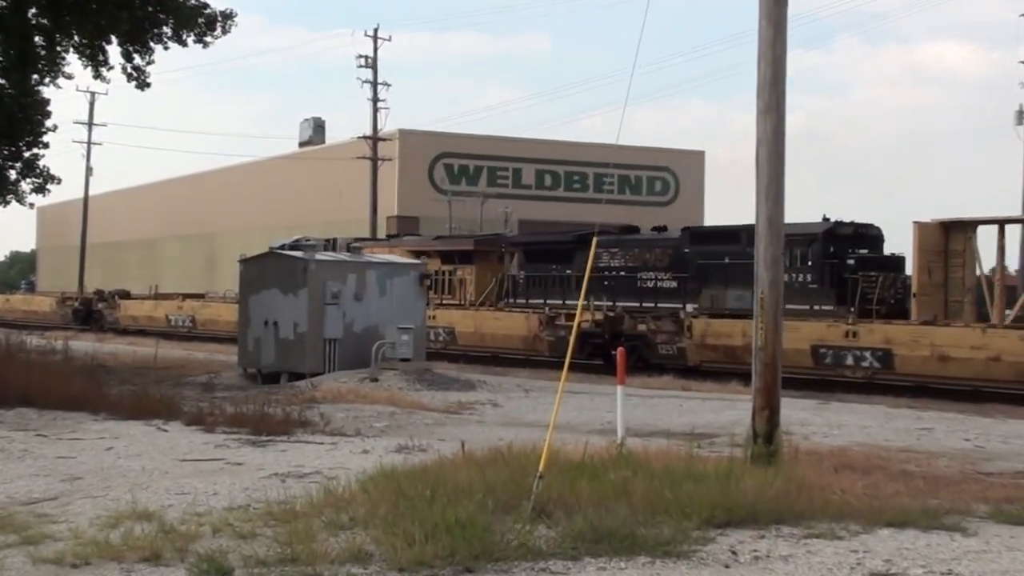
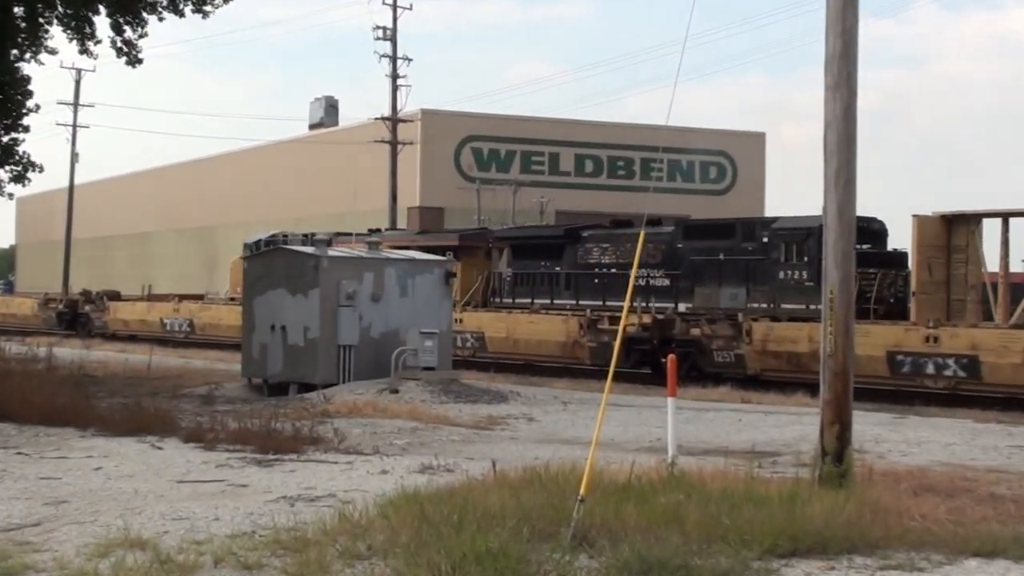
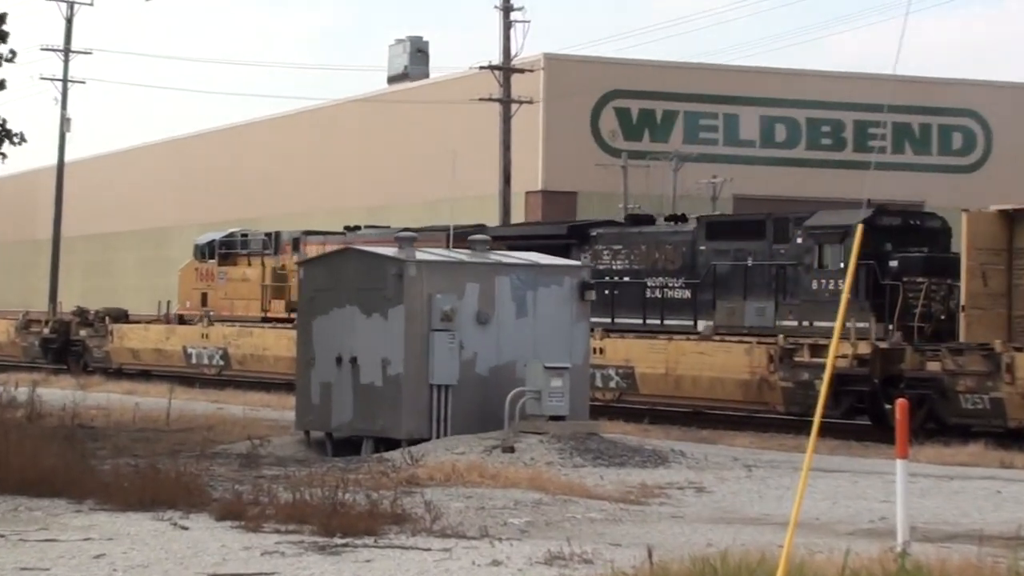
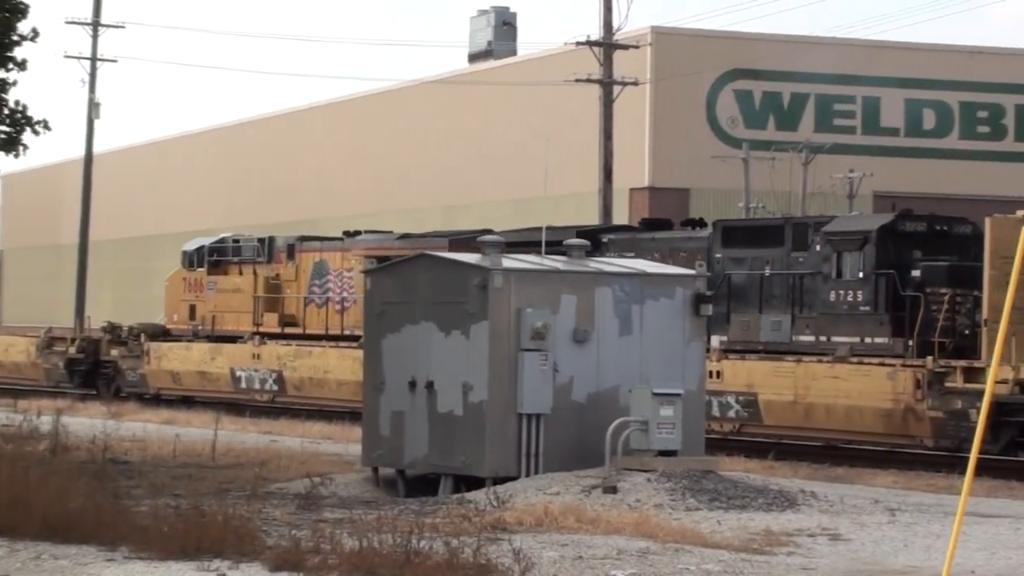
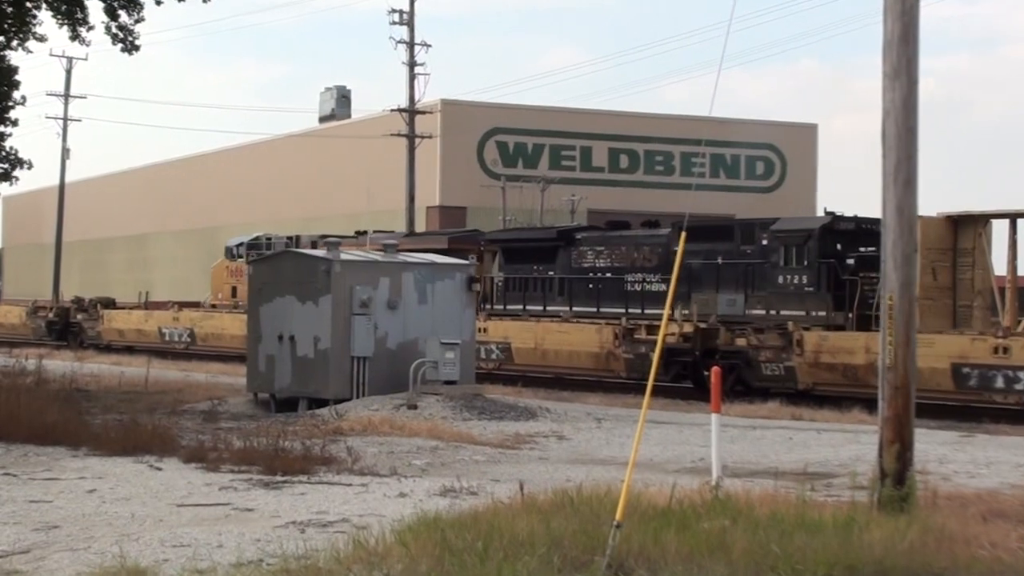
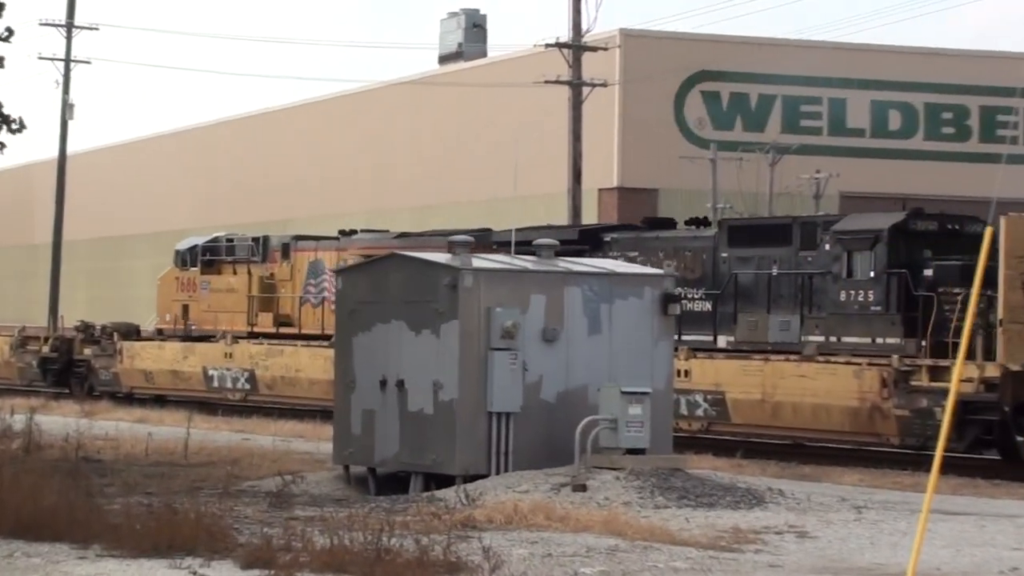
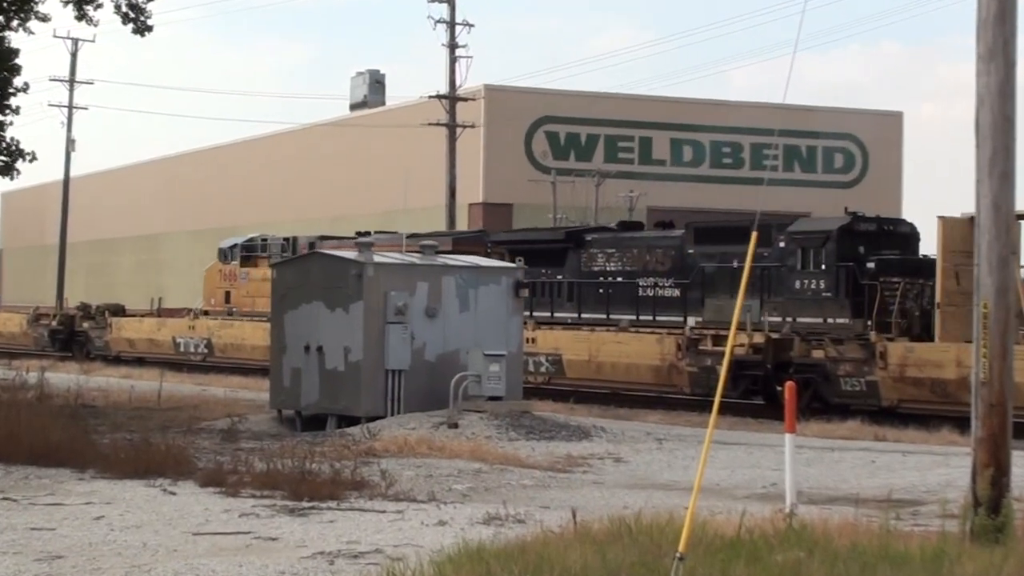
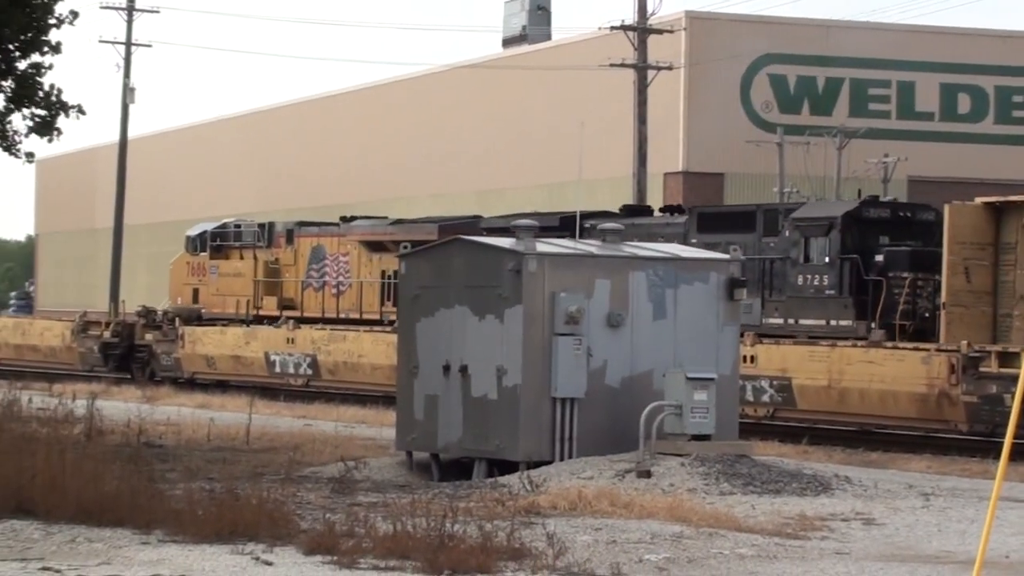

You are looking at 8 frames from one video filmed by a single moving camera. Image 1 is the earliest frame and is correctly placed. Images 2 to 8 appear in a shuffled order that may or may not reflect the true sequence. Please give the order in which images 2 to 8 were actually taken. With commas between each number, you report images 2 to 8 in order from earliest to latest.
2, 5, 7, 3, 6, 4, 8
